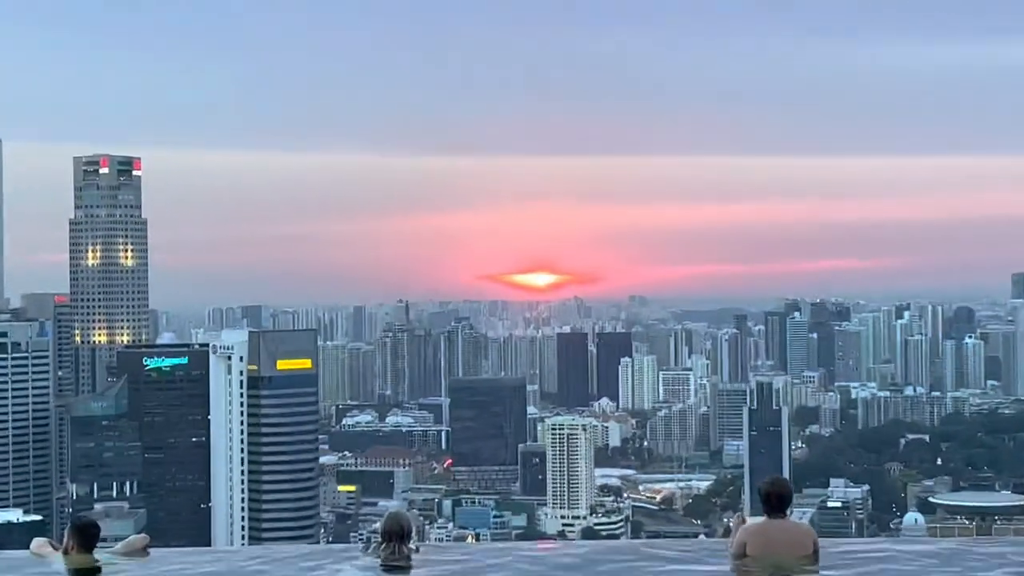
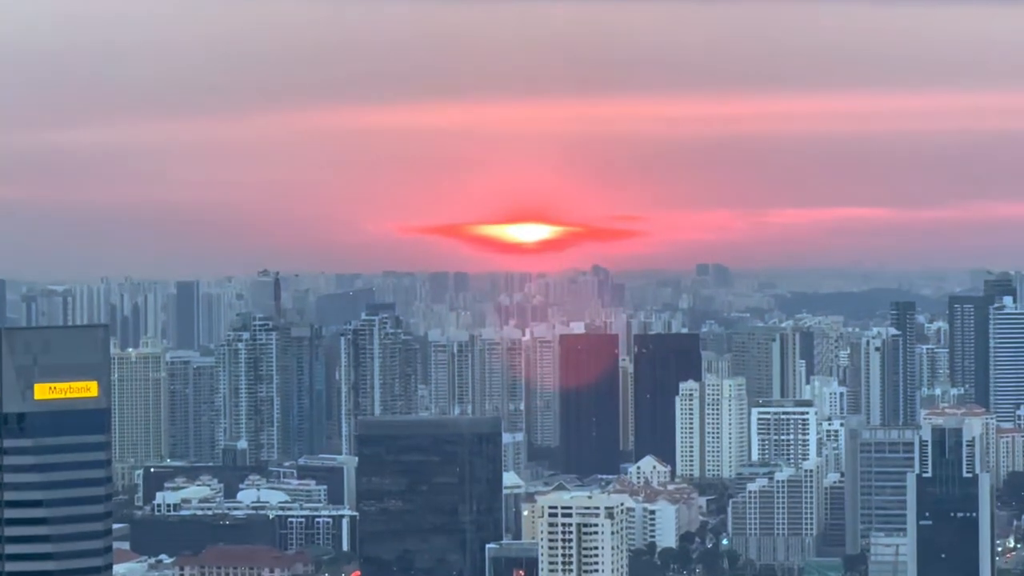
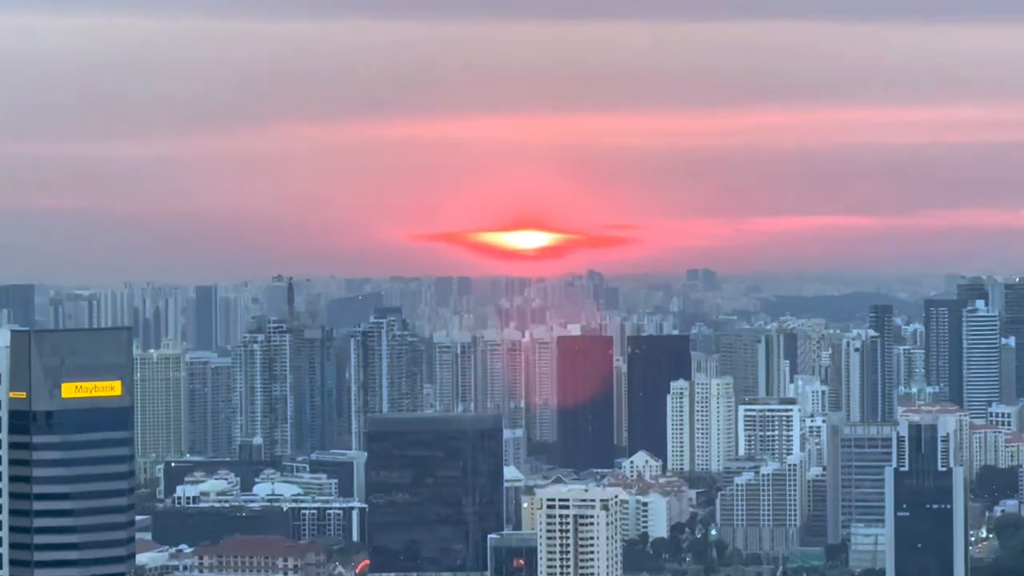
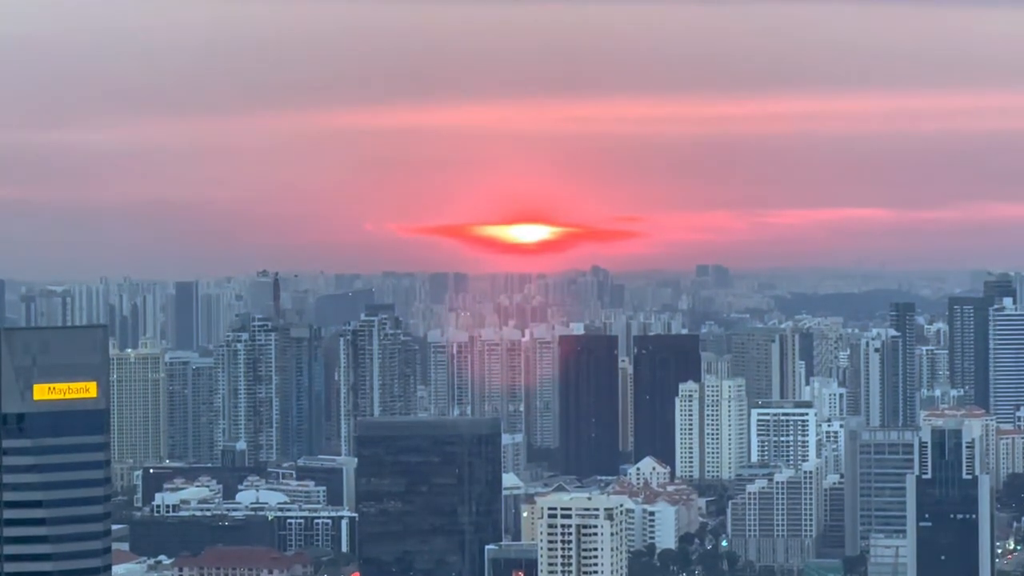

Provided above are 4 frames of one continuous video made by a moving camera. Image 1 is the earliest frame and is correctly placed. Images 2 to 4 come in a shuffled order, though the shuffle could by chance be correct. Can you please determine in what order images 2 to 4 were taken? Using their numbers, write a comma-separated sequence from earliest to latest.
3, 2, 4
